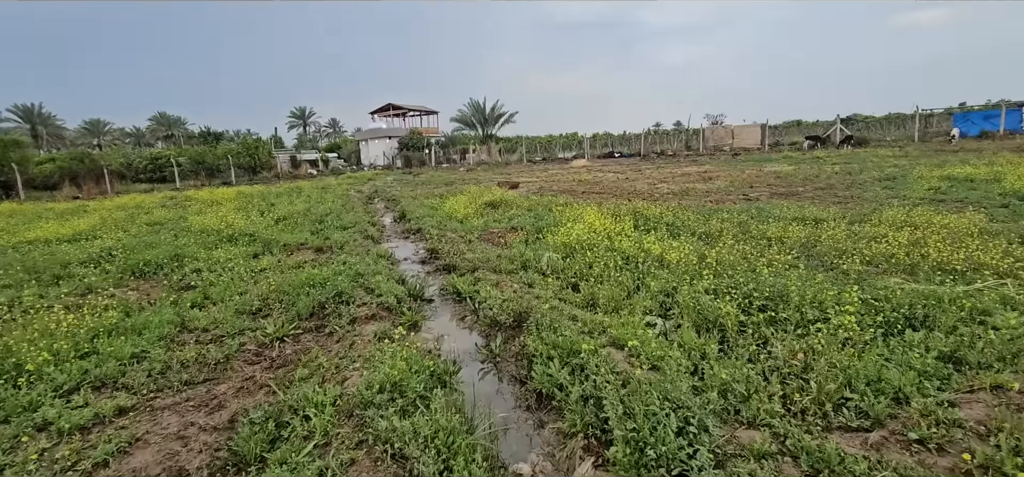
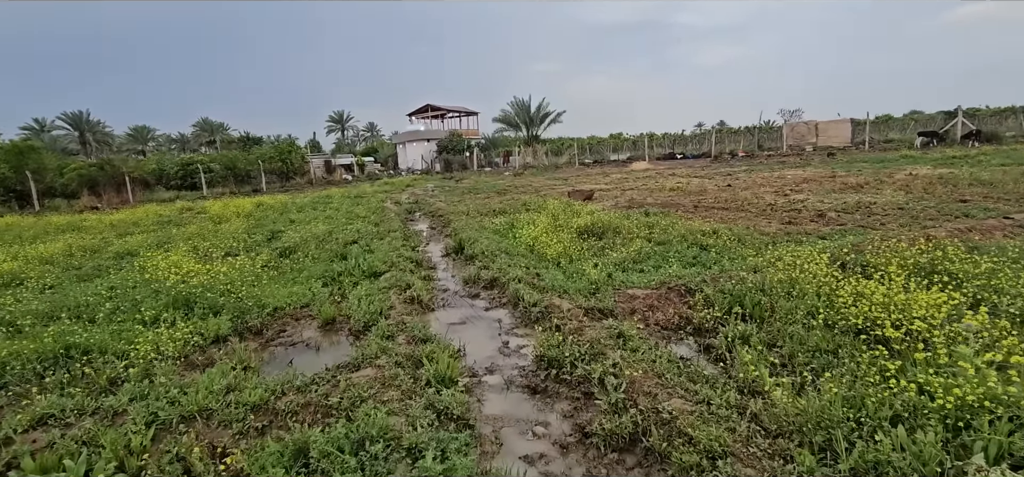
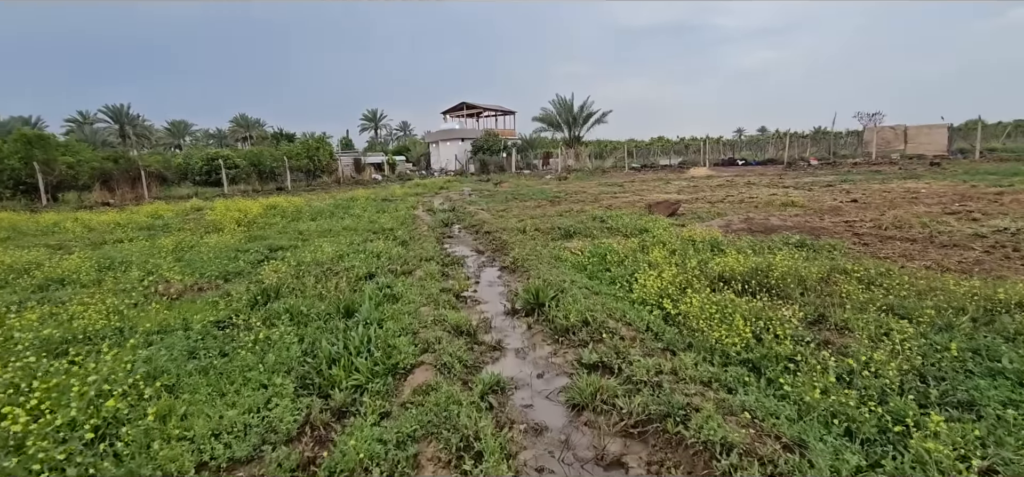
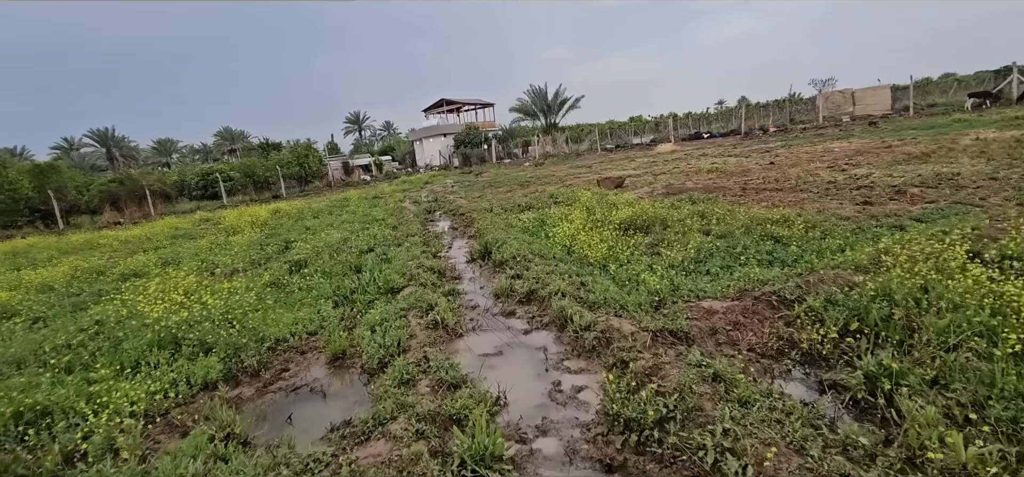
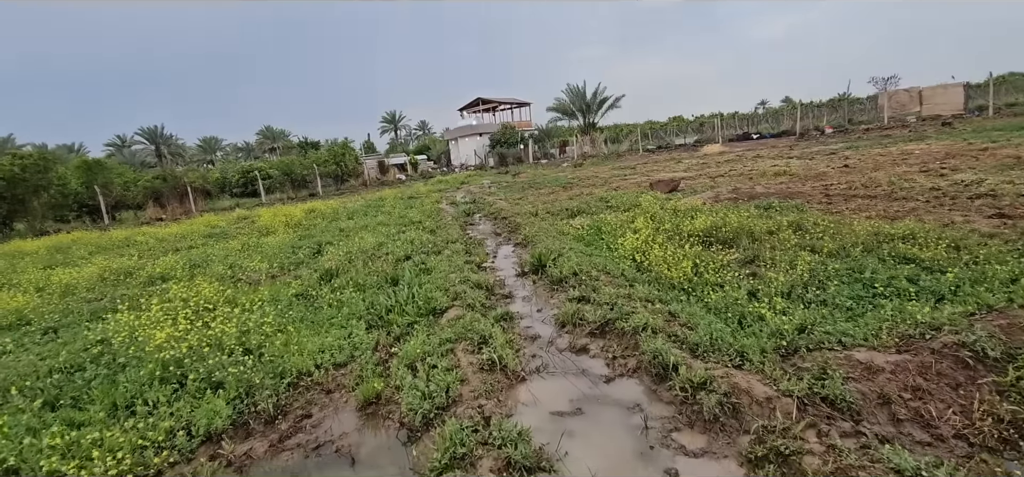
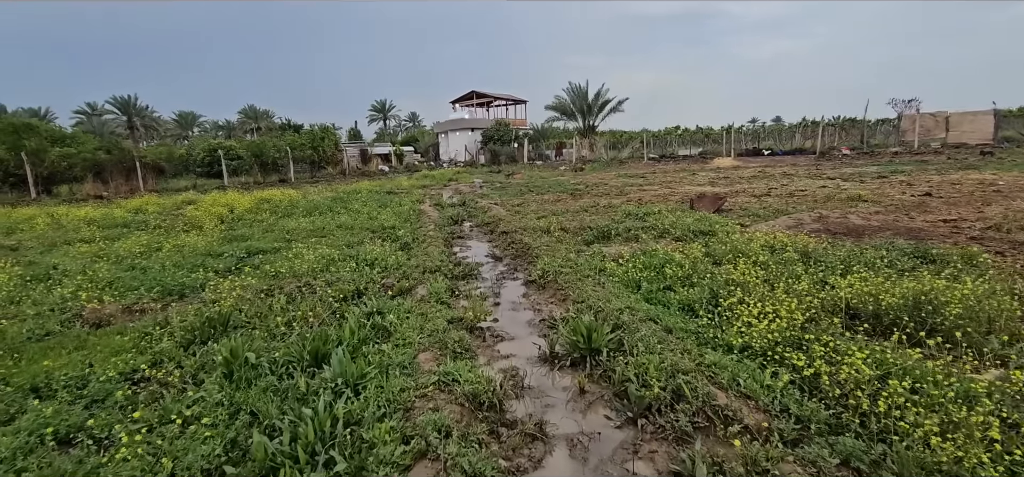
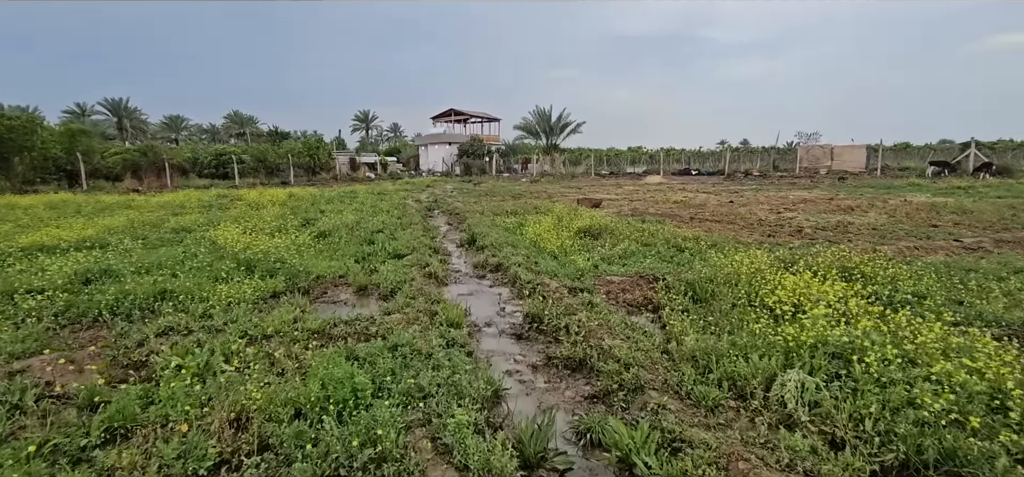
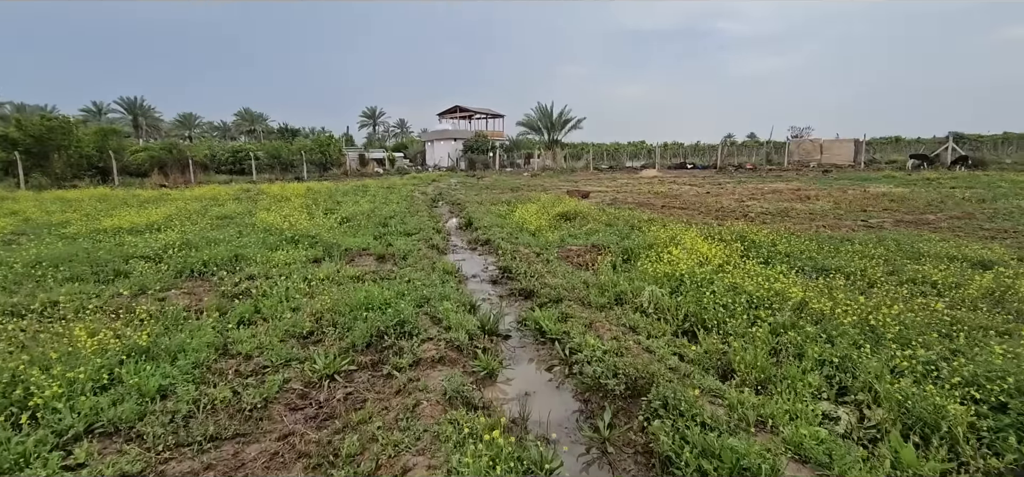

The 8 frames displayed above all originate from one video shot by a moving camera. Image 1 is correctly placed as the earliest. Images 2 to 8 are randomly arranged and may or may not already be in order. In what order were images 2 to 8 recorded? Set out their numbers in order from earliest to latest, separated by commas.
8, 7, 2, 4, 5, 3, 6
